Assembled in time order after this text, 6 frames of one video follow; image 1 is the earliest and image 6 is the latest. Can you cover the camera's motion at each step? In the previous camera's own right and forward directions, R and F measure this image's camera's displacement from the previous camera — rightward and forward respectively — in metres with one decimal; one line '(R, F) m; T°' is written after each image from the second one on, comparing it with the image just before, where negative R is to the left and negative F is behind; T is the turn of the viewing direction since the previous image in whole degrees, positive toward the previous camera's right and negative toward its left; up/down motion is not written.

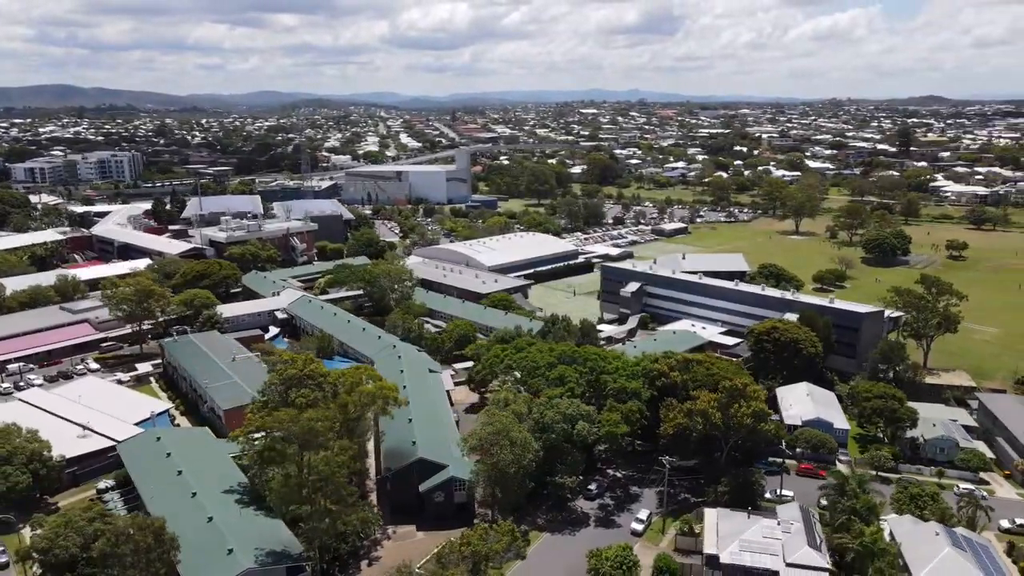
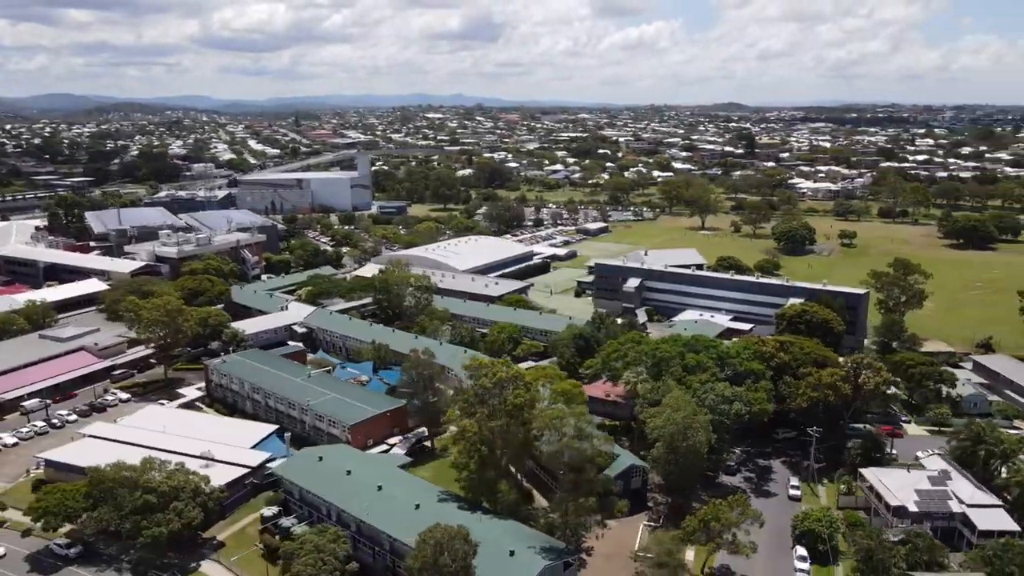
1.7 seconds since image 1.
(-7.3, +0.1) m; +12°
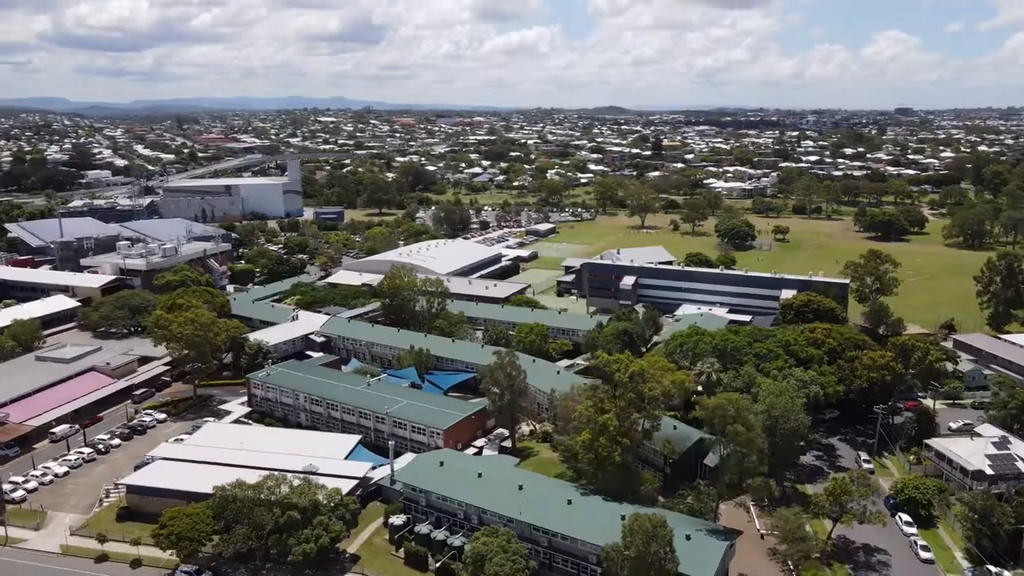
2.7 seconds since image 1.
(-4.9, 0.0) m; +8°
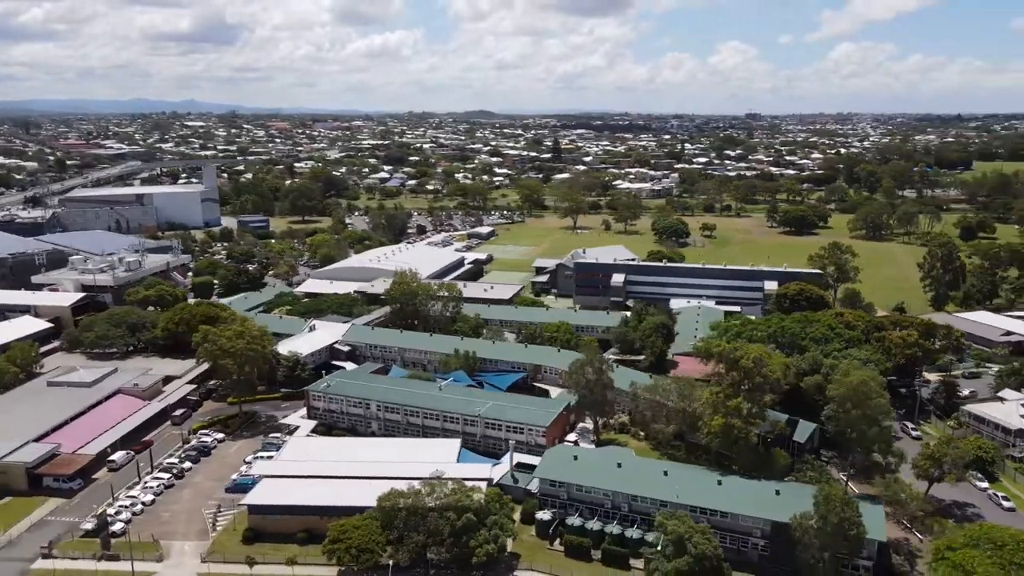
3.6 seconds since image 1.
(-5.5, 0.0) m; +10°
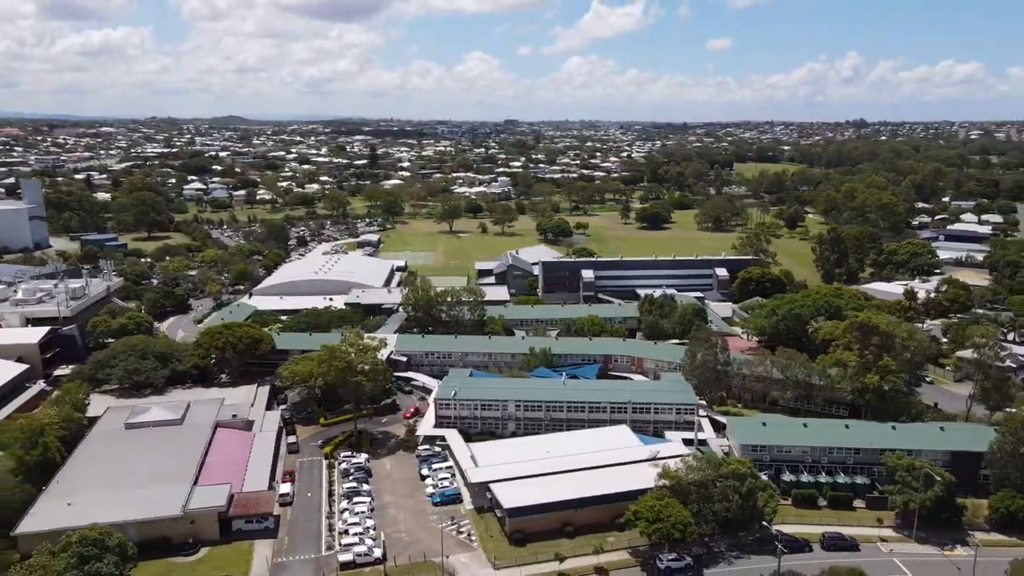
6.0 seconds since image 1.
(-10.0, +0.6) m; +18°
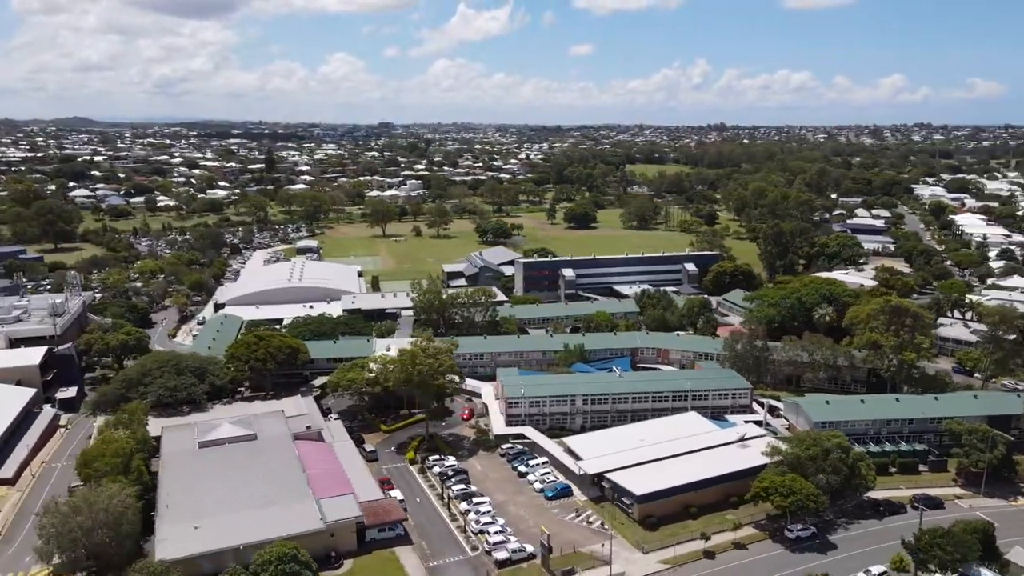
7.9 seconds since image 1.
(-5.4, 0.0) m; +9°
